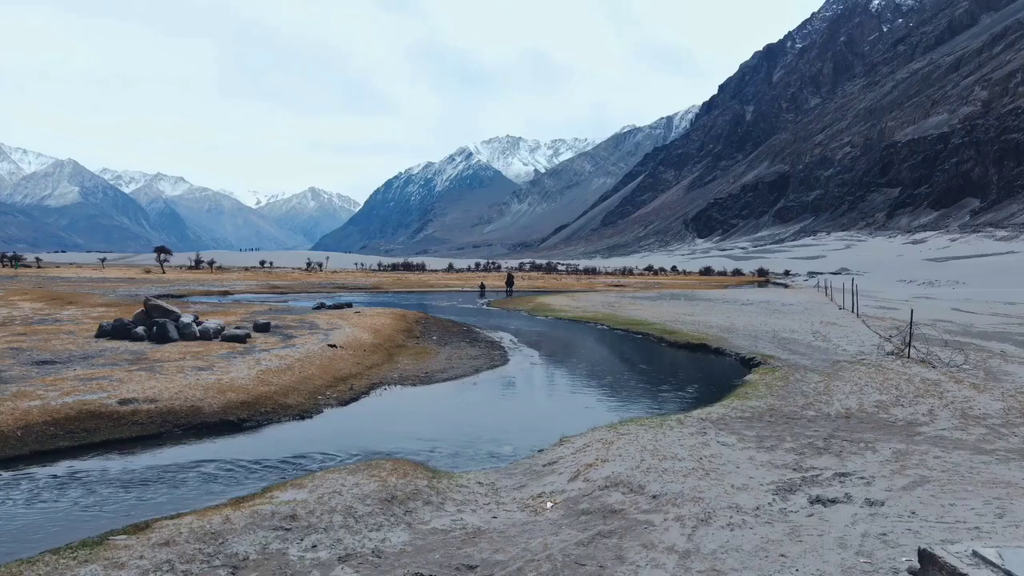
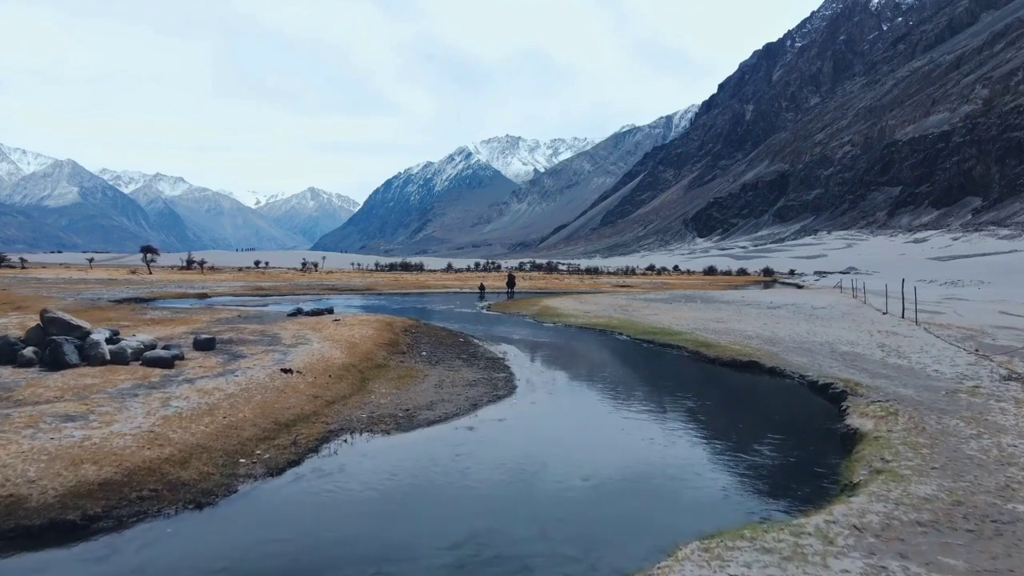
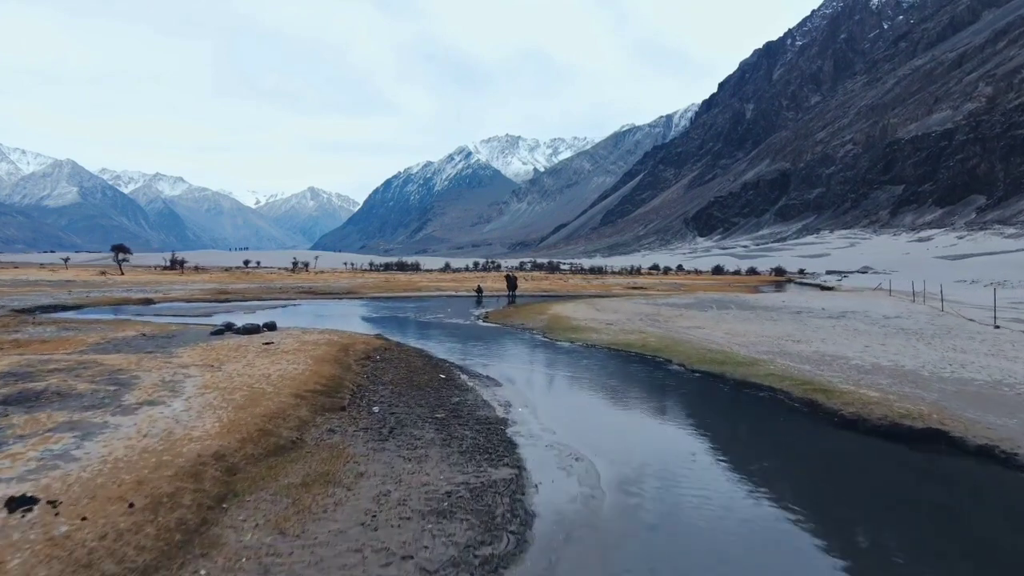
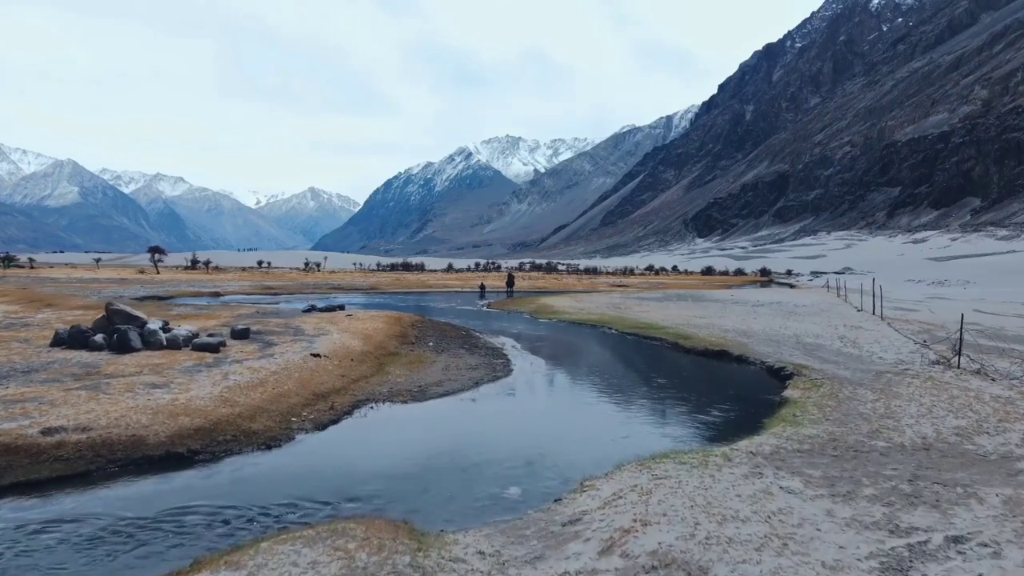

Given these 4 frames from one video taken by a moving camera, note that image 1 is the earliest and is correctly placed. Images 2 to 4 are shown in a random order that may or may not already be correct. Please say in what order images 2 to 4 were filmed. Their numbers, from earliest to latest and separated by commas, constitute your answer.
4, 2, 3
